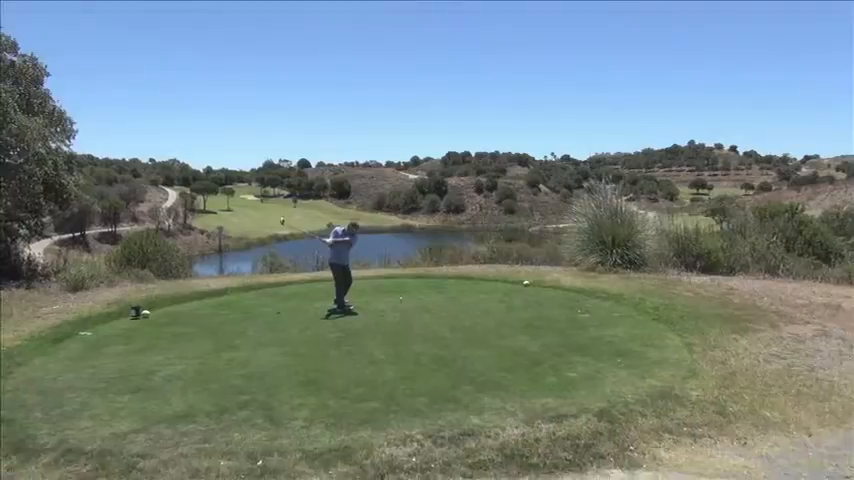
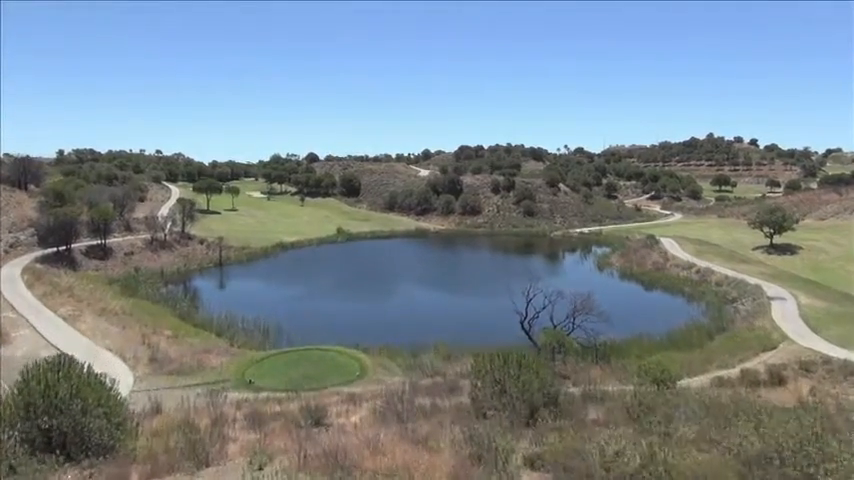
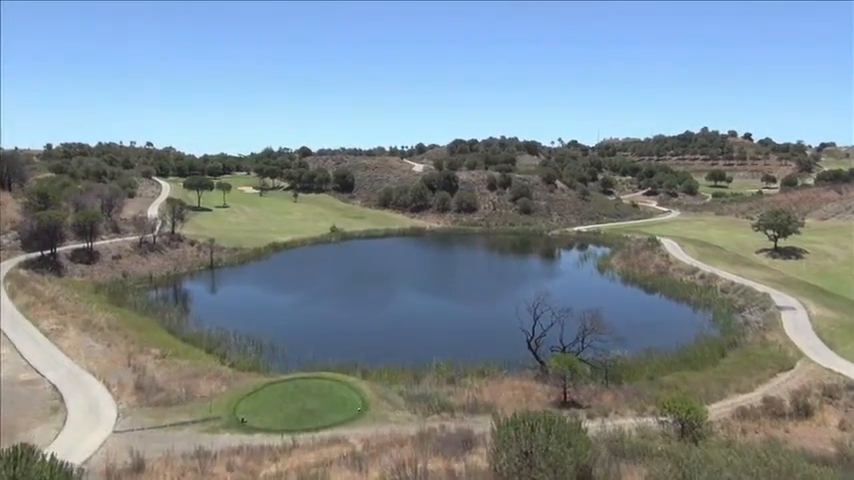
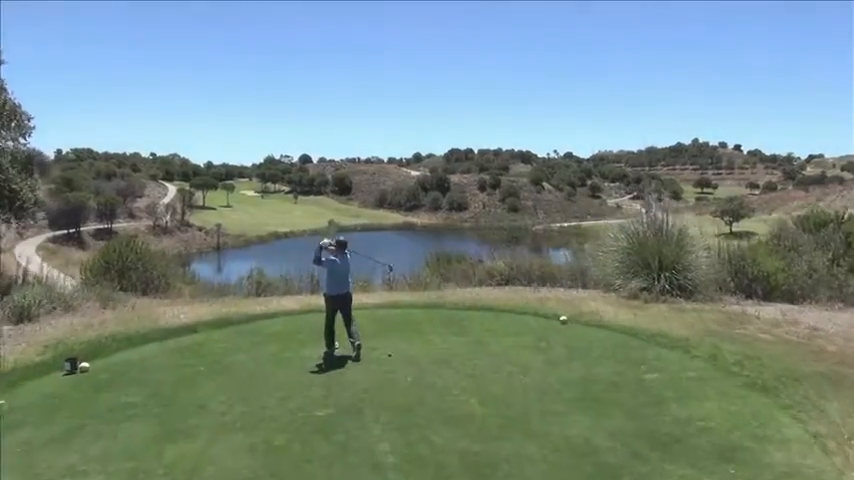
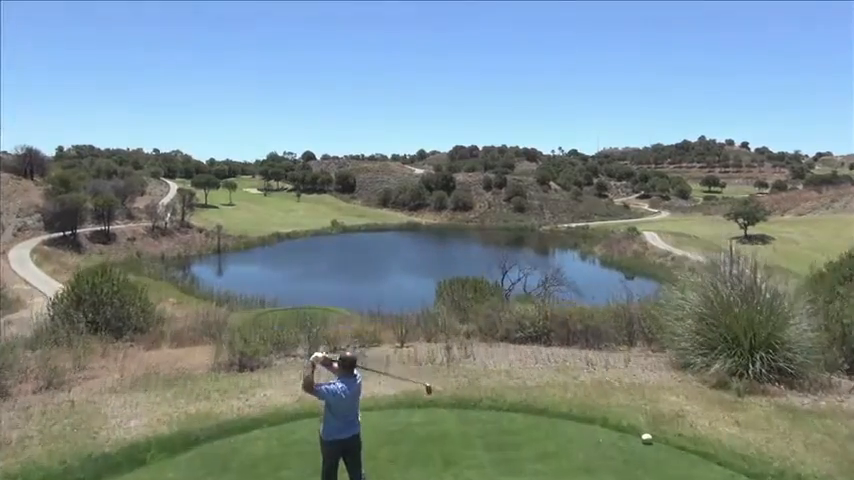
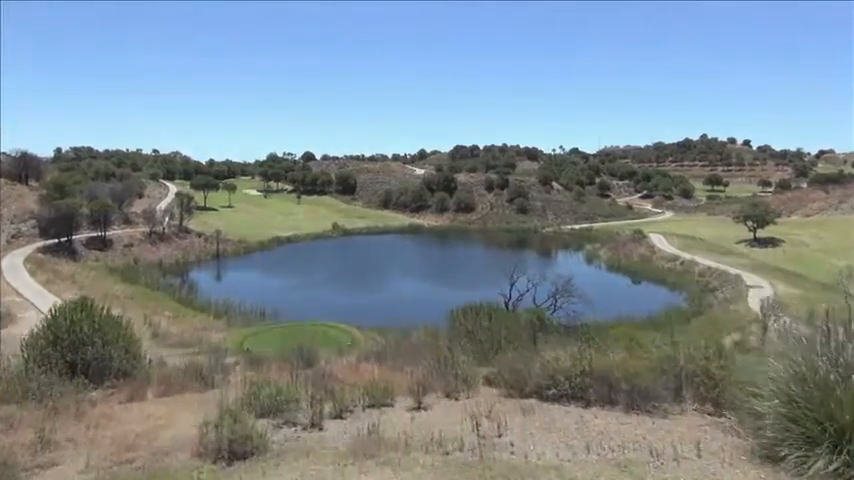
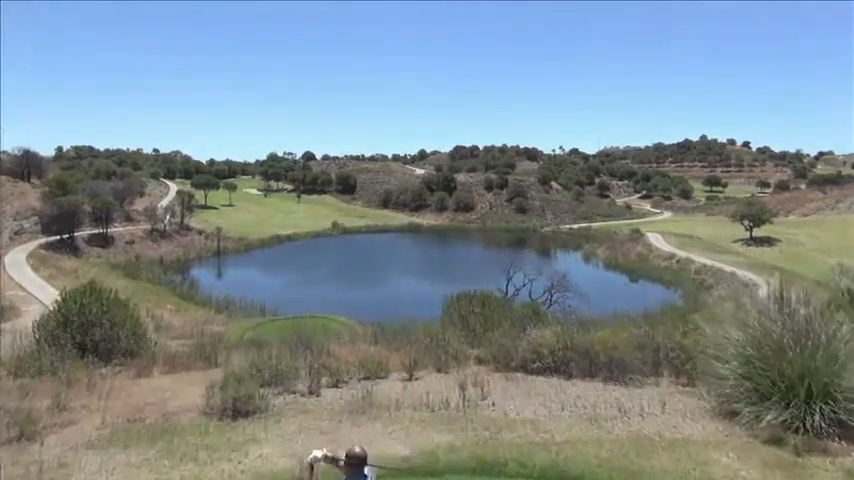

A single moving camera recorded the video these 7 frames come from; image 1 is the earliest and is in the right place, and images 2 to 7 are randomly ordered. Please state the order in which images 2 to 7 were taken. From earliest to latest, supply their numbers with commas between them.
4, 5, 7, 6, 2, 3
